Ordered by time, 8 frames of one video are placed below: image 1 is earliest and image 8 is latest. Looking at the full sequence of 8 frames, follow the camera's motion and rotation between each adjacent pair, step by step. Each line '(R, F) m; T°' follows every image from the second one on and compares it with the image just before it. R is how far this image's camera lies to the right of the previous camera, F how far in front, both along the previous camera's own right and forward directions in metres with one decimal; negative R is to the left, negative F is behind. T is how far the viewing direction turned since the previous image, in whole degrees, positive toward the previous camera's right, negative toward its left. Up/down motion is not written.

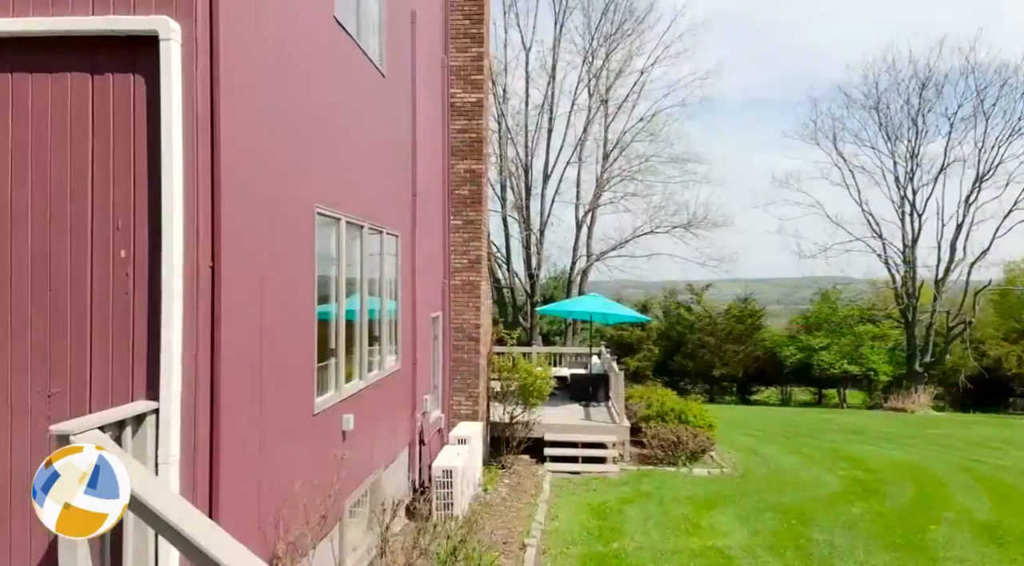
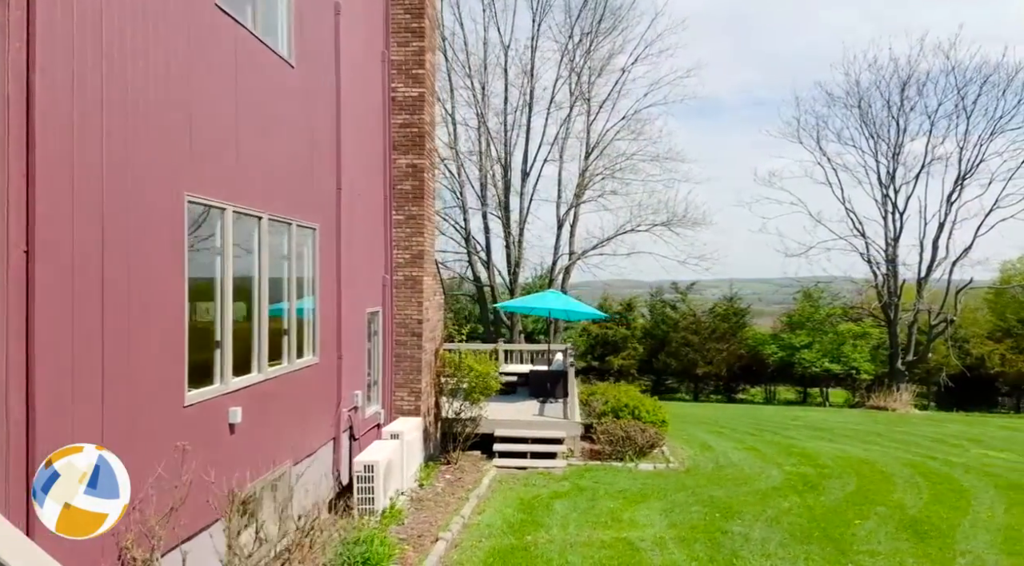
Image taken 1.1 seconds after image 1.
(+0.5, 0.0) m; +1°
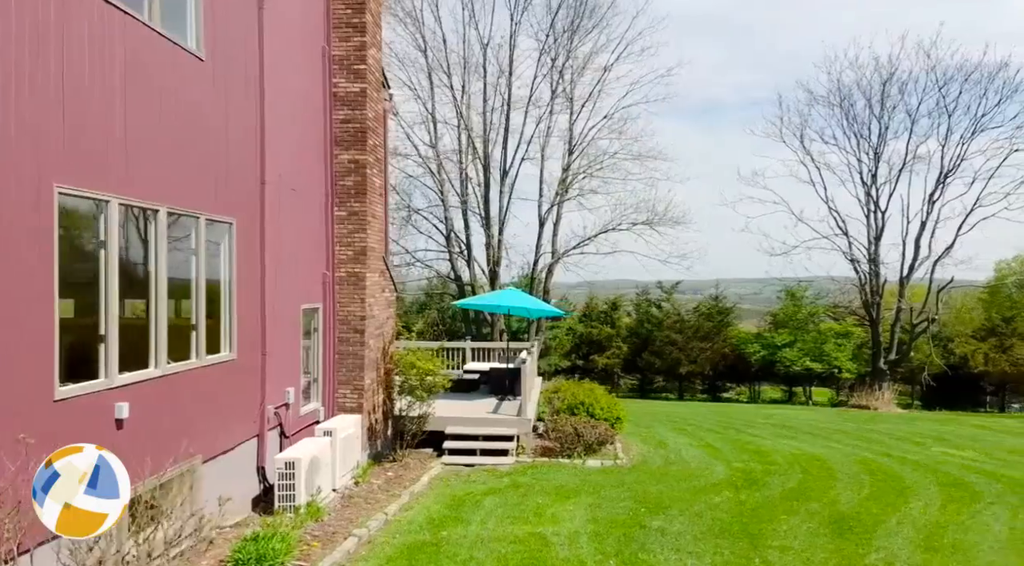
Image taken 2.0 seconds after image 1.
(+0.5, 0.0) m; +1°
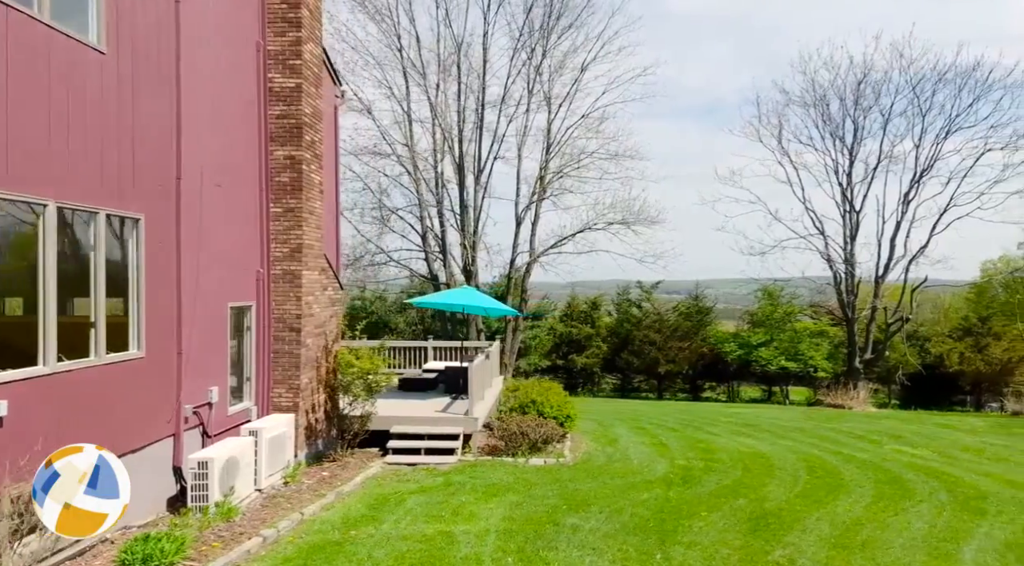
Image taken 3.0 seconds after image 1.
(+0.5, 0.0) m; +1°
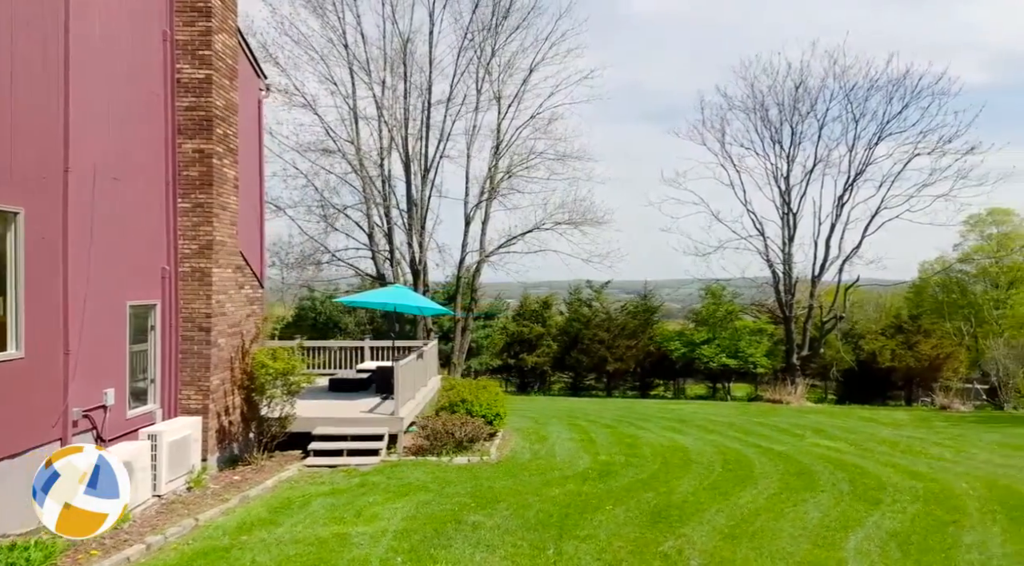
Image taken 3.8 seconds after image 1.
(-0.5, 0.0) m; +4°
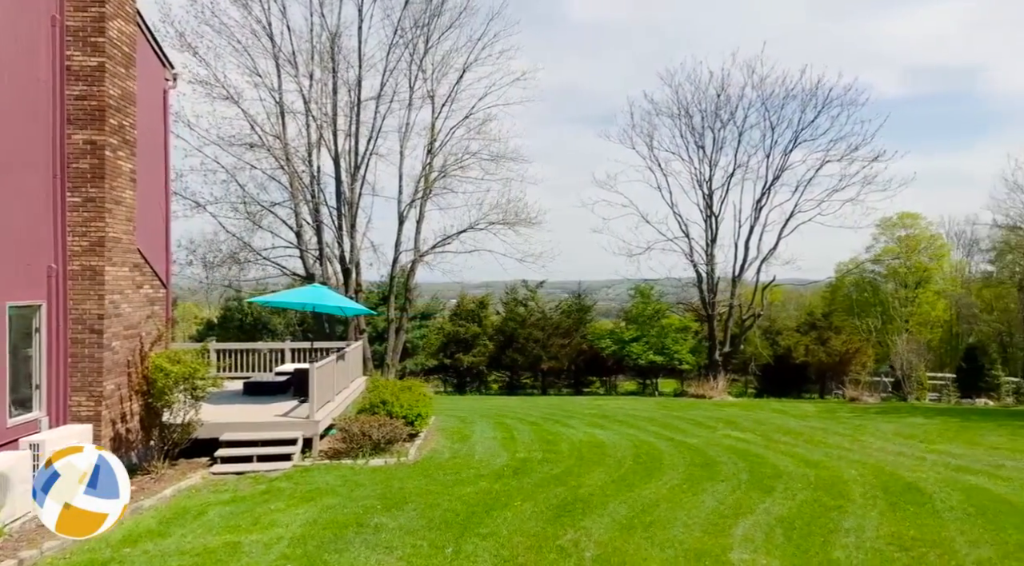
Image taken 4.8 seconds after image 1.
(-2.0, -0.6) m; +6°
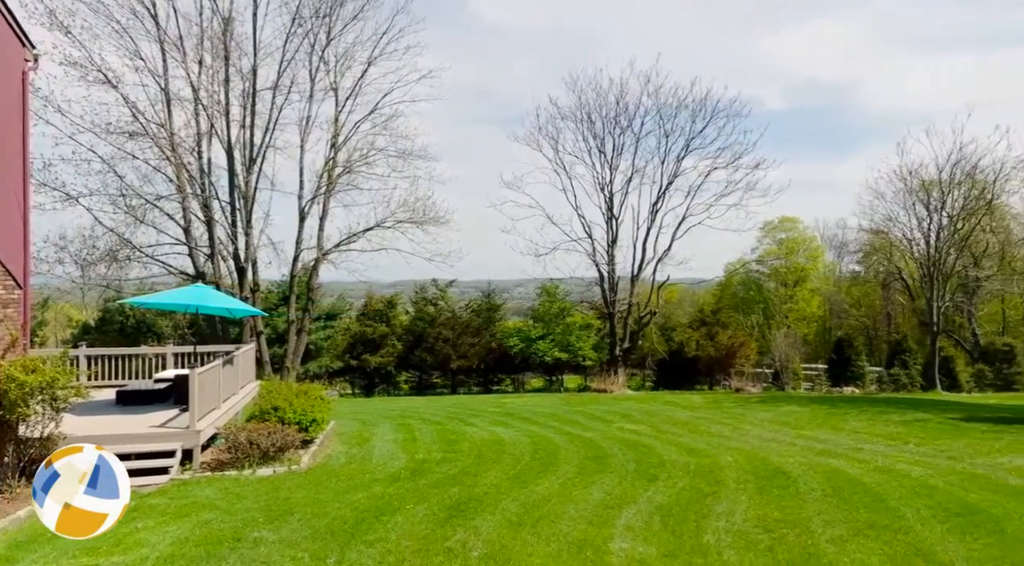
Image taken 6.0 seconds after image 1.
(-1.2, -2.1) m; +7°
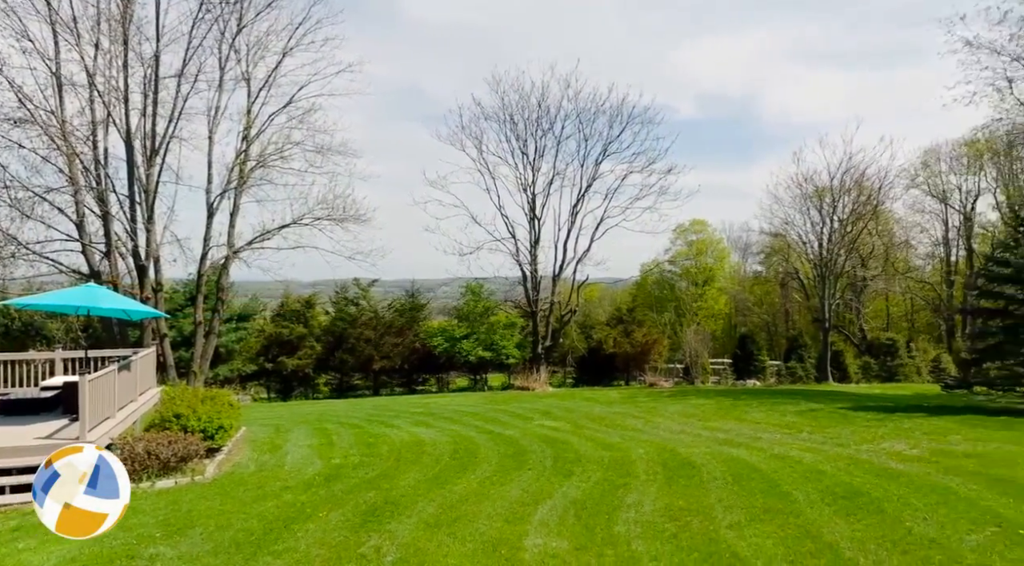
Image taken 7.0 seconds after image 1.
(+0.3, -1.8) m; +5°
